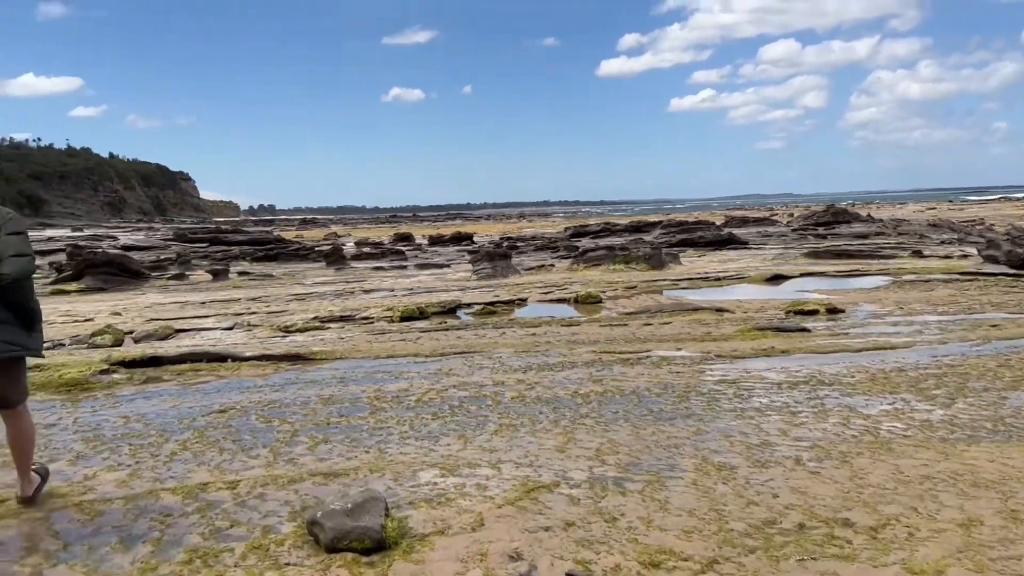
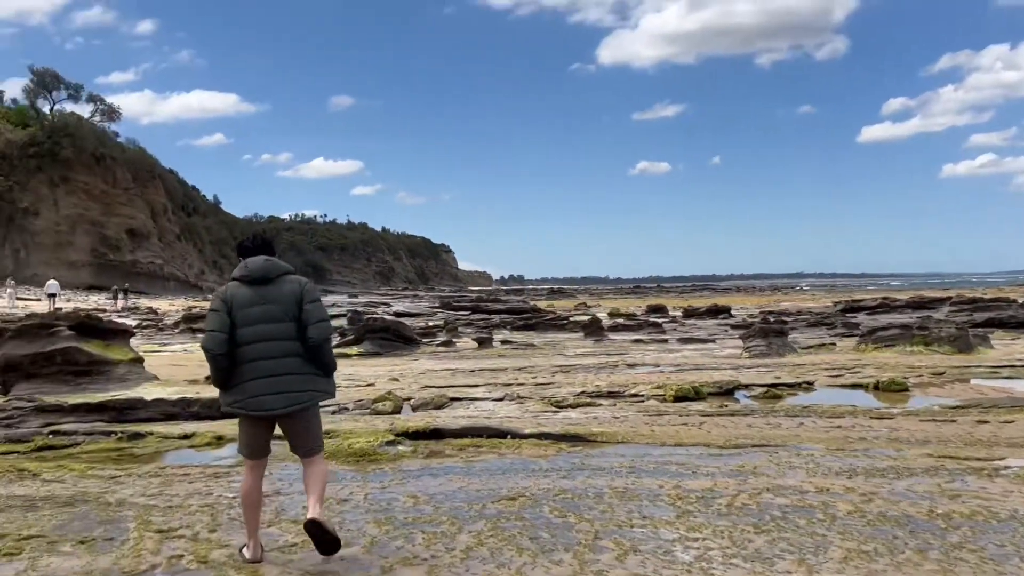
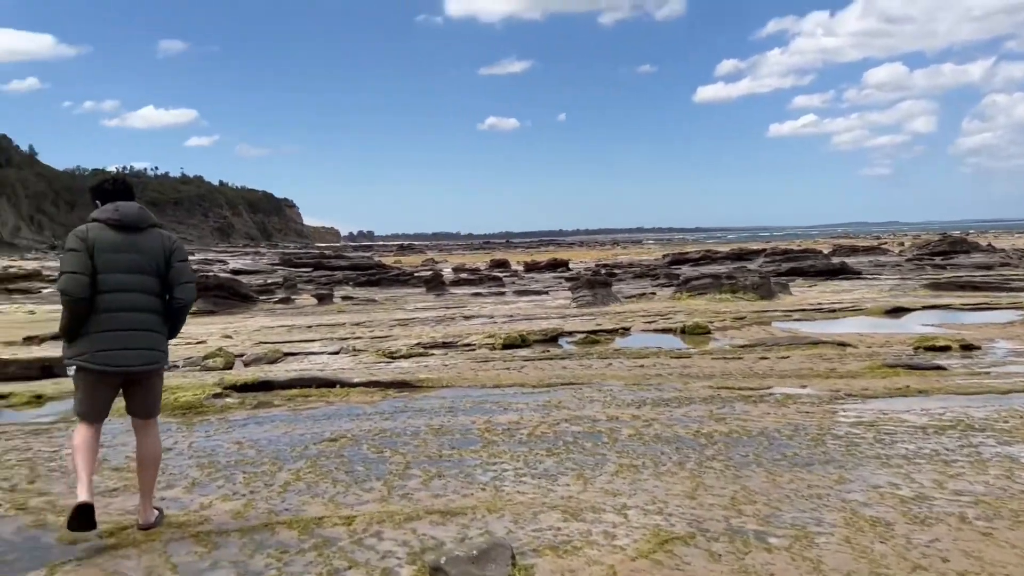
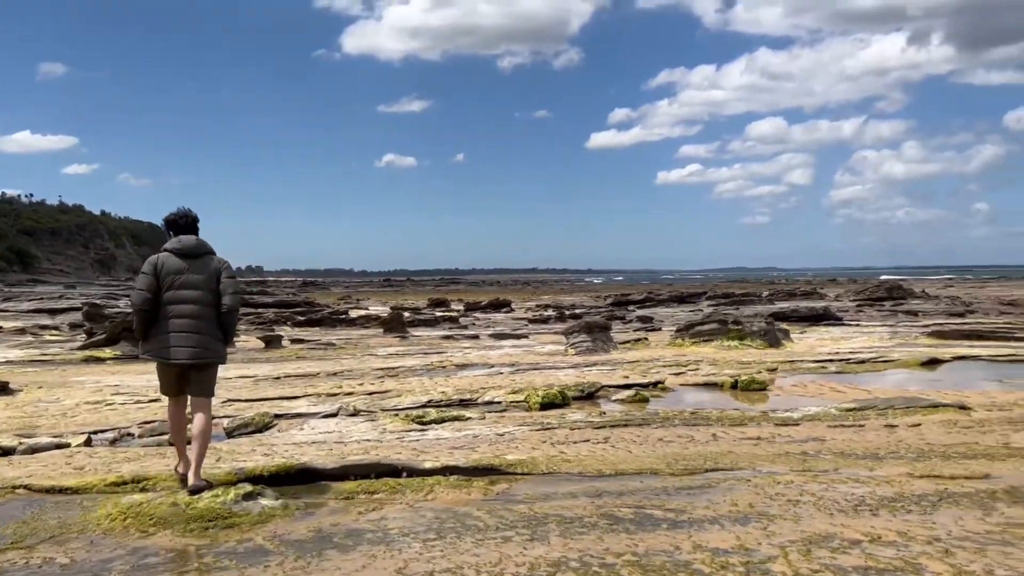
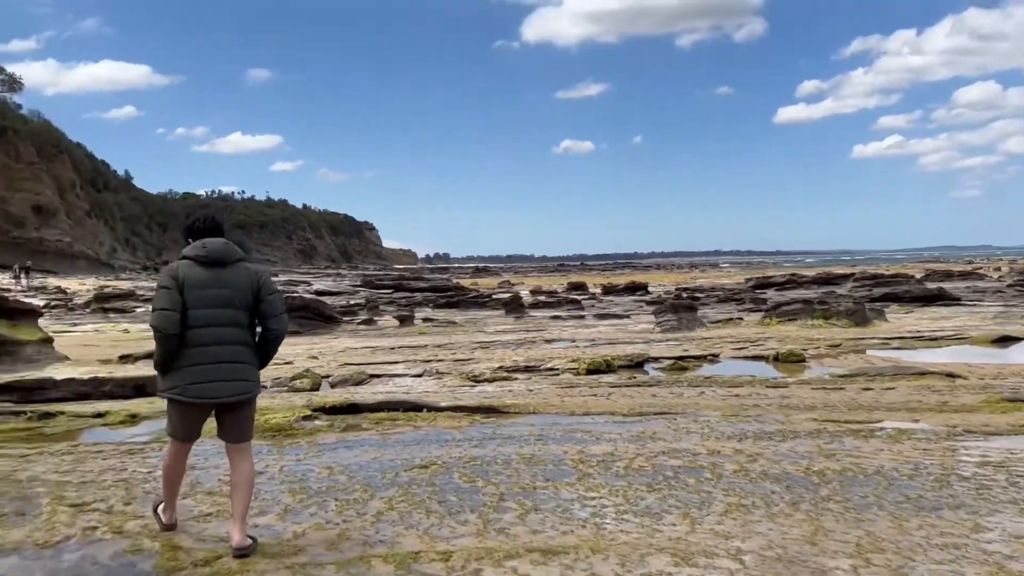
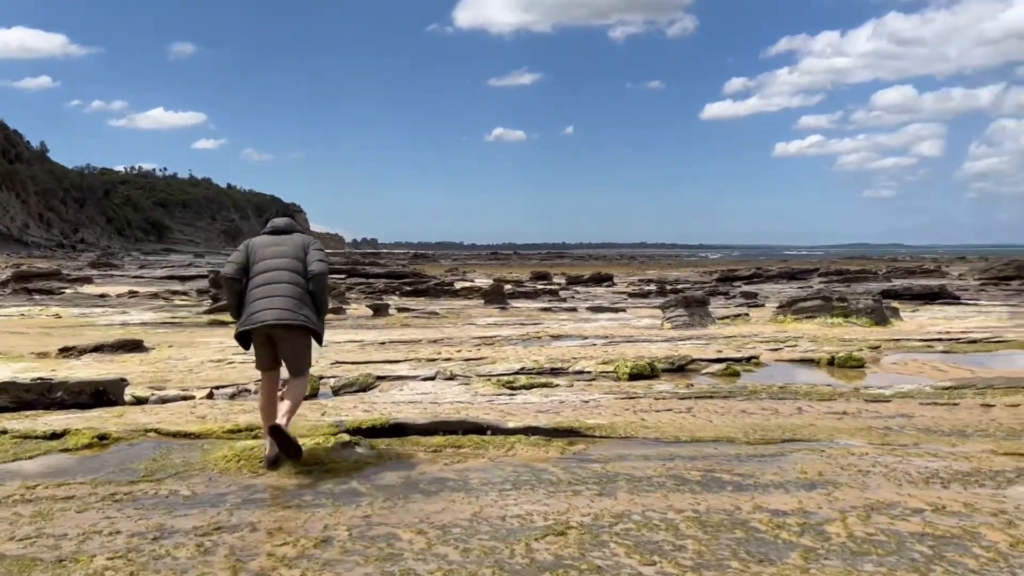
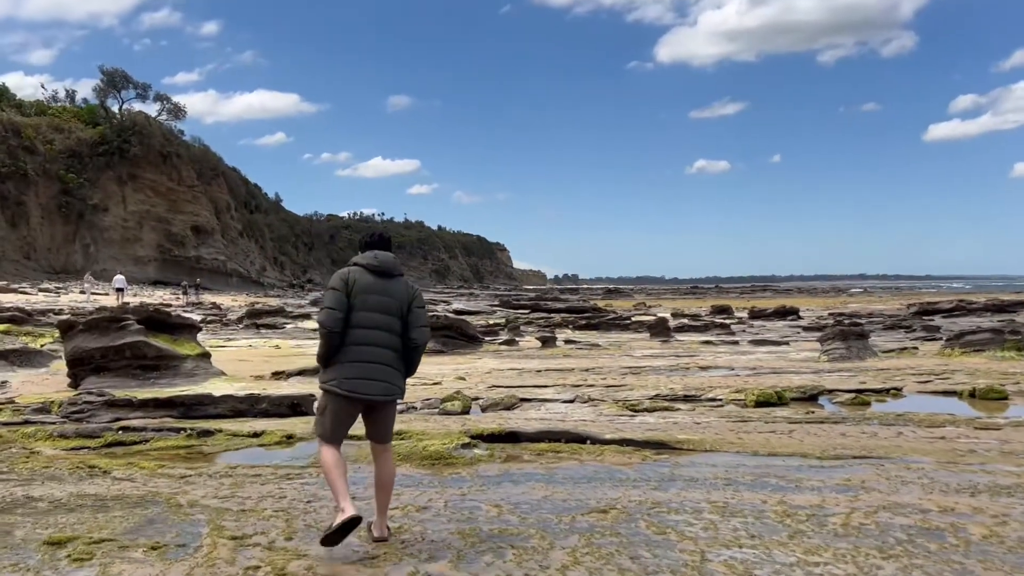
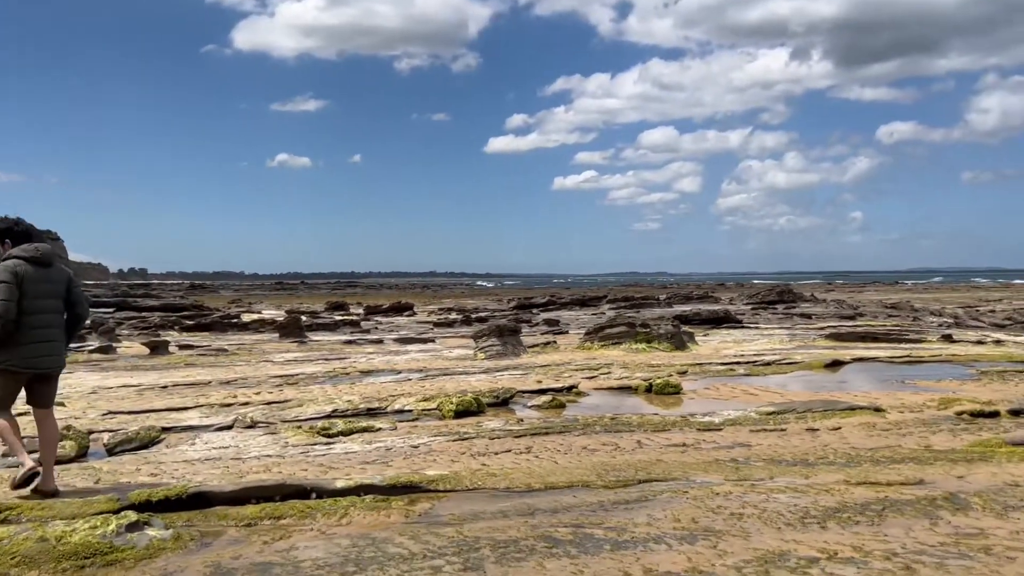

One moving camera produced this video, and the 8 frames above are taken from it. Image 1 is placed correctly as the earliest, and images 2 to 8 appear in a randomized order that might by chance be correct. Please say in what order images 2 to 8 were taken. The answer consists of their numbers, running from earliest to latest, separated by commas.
3, 5, 2, 7, 6, 4, 8
